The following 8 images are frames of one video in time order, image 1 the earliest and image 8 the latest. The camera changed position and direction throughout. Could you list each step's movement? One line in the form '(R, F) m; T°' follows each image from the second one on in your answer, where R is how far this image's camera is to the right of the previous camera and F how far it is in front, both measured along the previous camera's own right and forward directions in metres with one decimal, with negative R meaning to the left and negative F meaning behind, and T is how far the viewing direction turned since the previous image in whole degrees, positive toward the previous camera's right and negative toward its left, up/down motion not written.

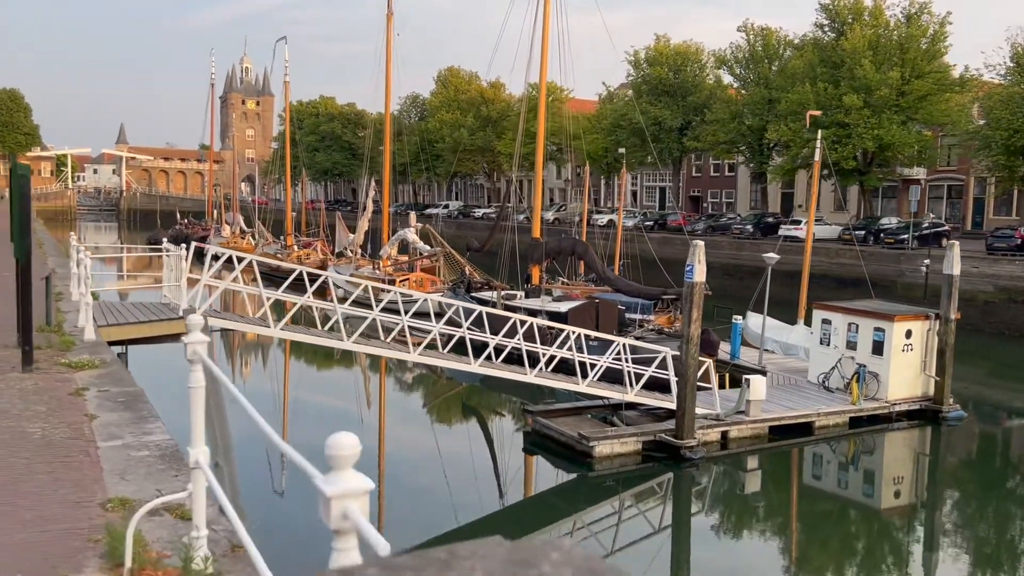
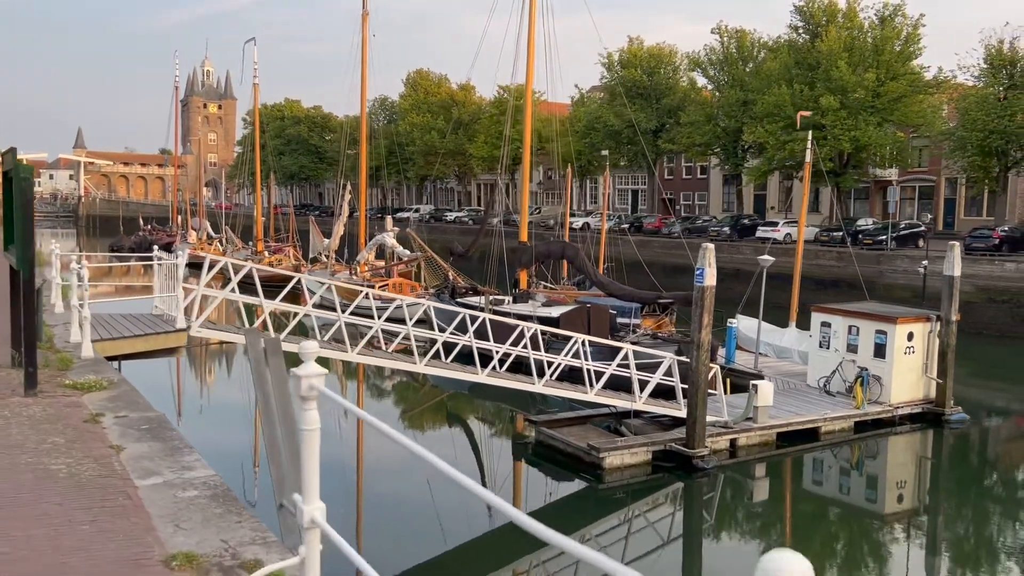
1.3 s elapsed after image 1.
(-0.6, +0.5) m; +2°
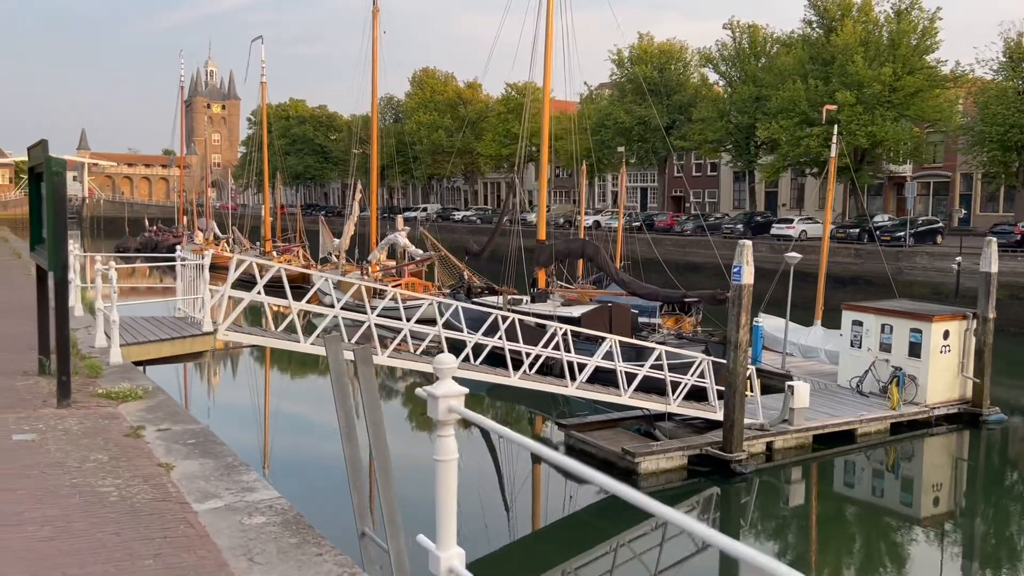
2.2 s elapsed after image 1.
(-0.4, +0.4) m; 0°
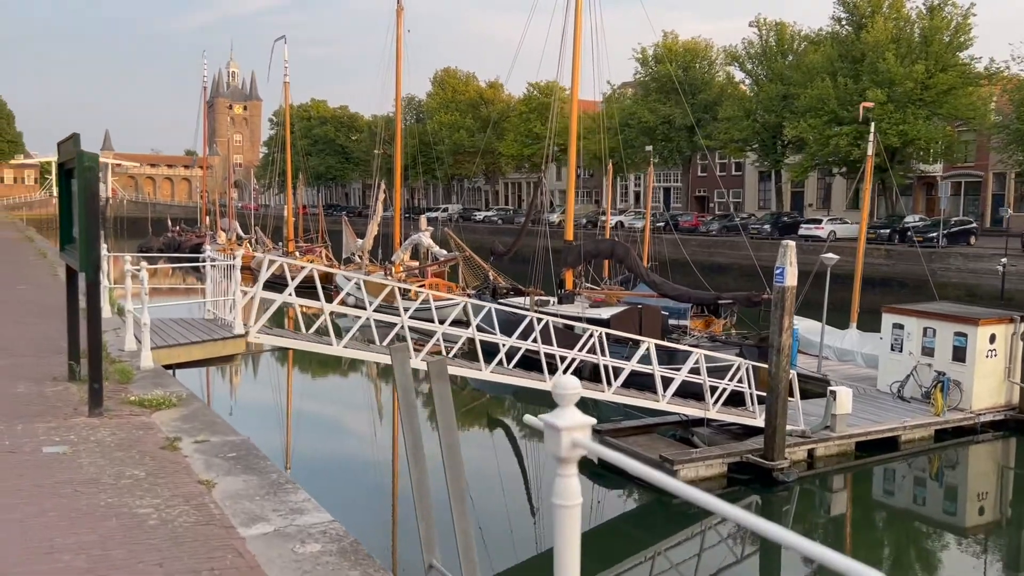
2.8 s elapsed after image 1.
(-0.2, +0.3) m; -1°
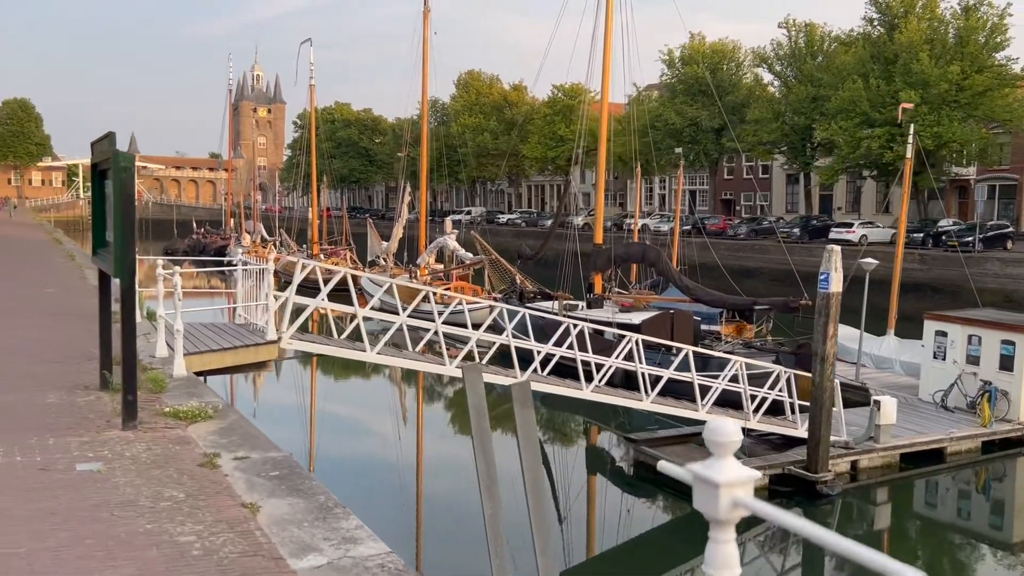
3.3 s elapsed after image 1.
(-0.2, +0.3) m; -1°
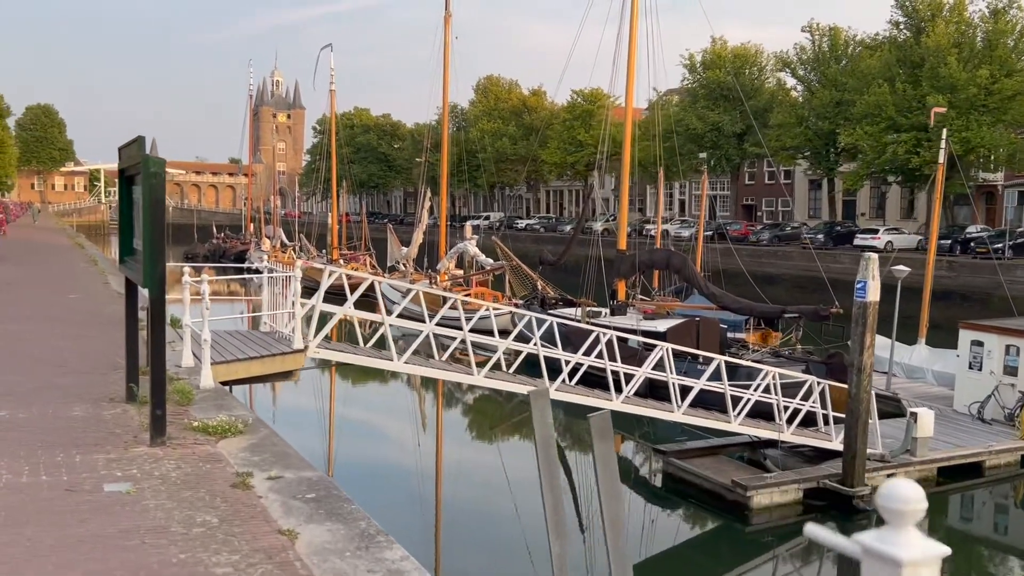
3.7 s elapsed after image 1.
(-0.1, +0.2) m; -1°
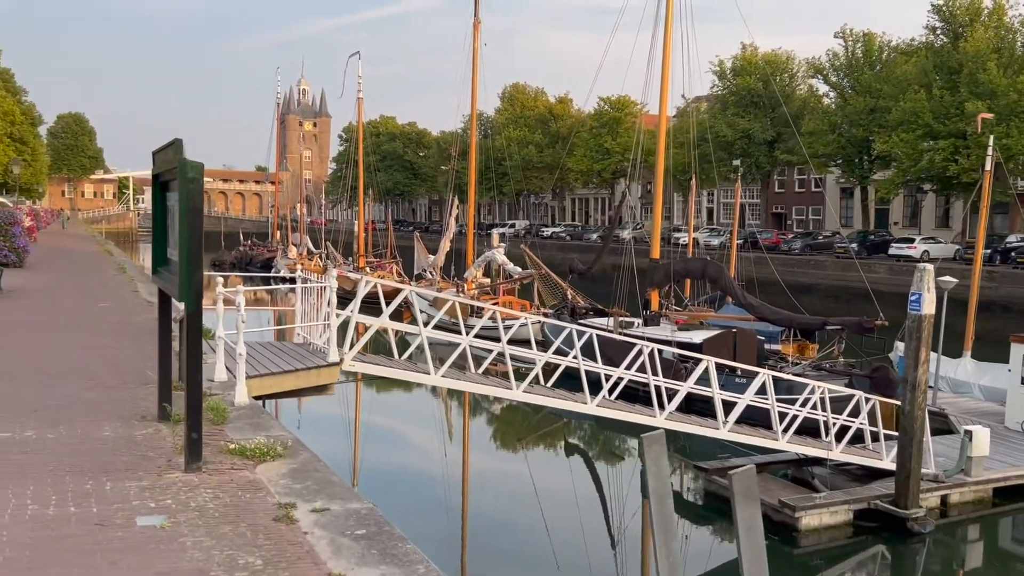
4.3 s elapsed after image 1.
(-0.2, +0.3) m; -2°
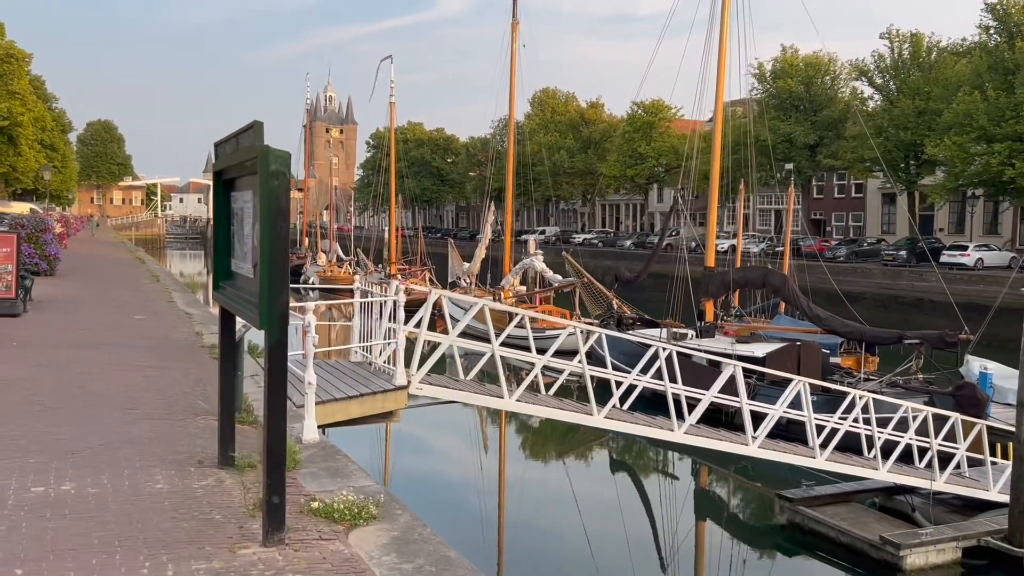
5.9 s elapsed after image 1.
(-0.5, +0.9) m; -2°
